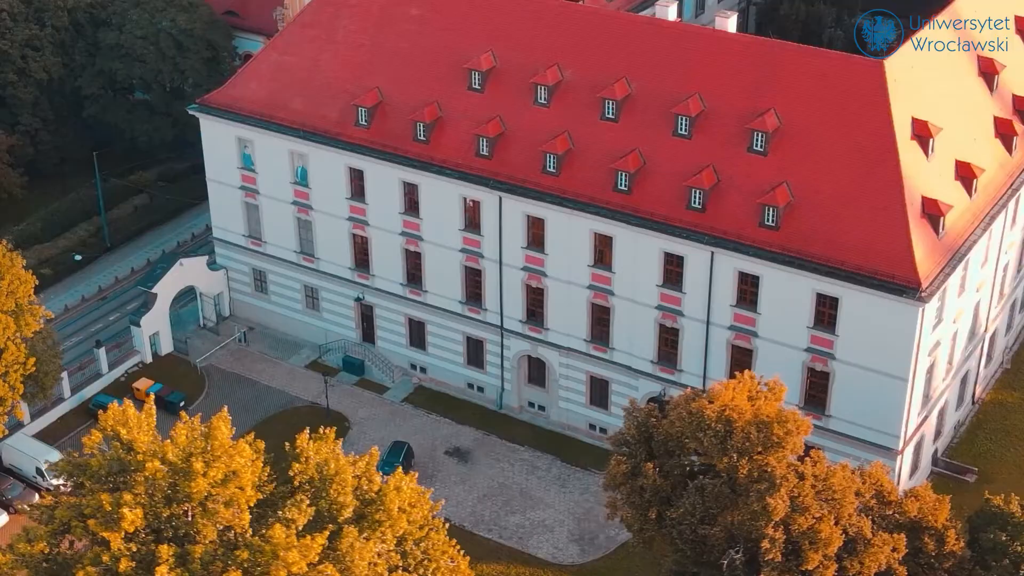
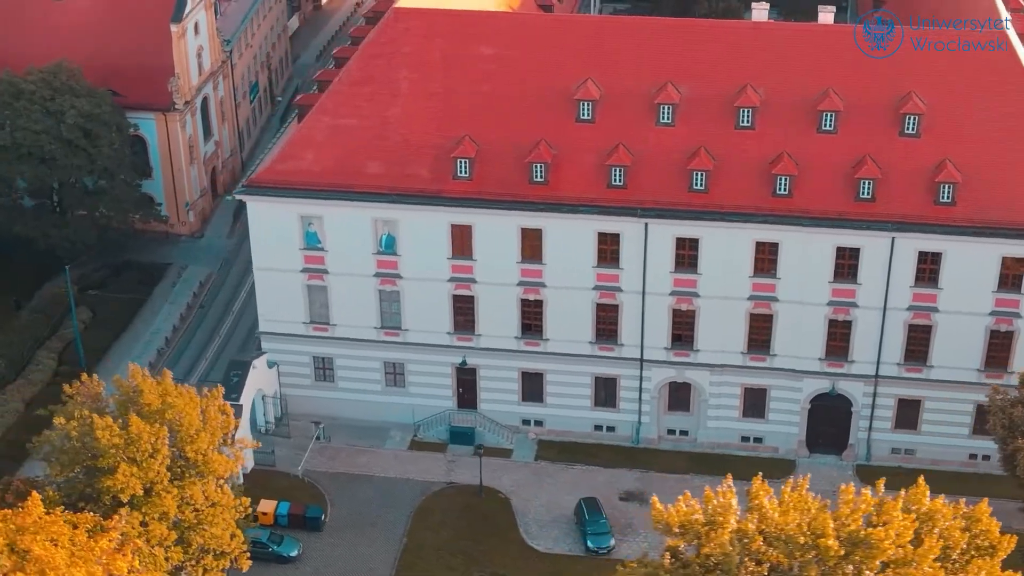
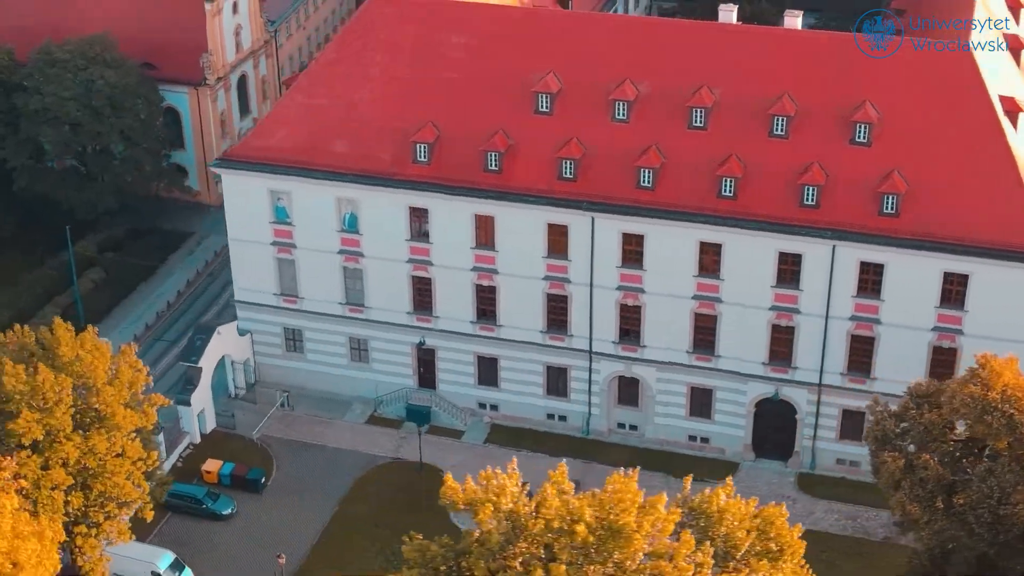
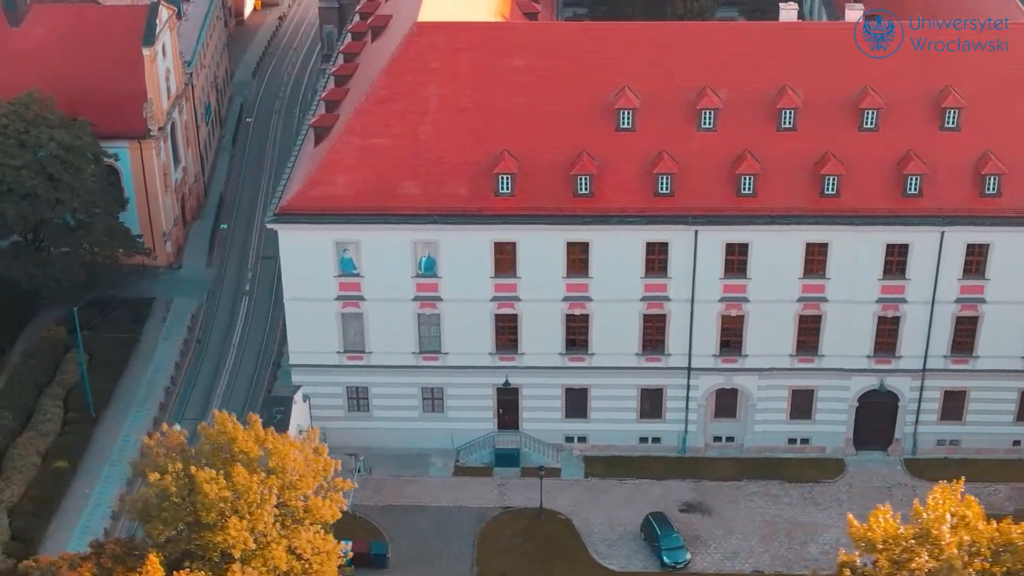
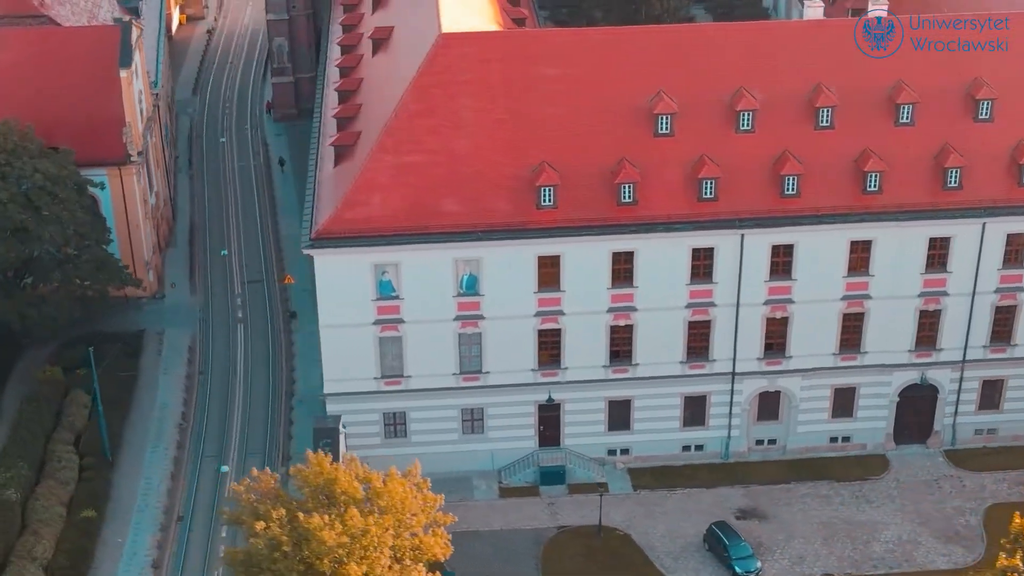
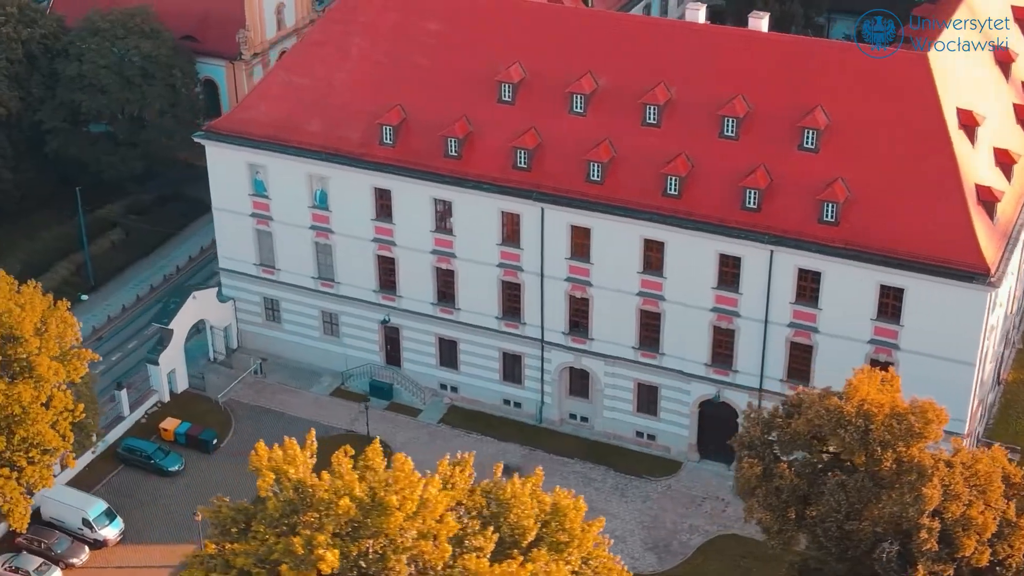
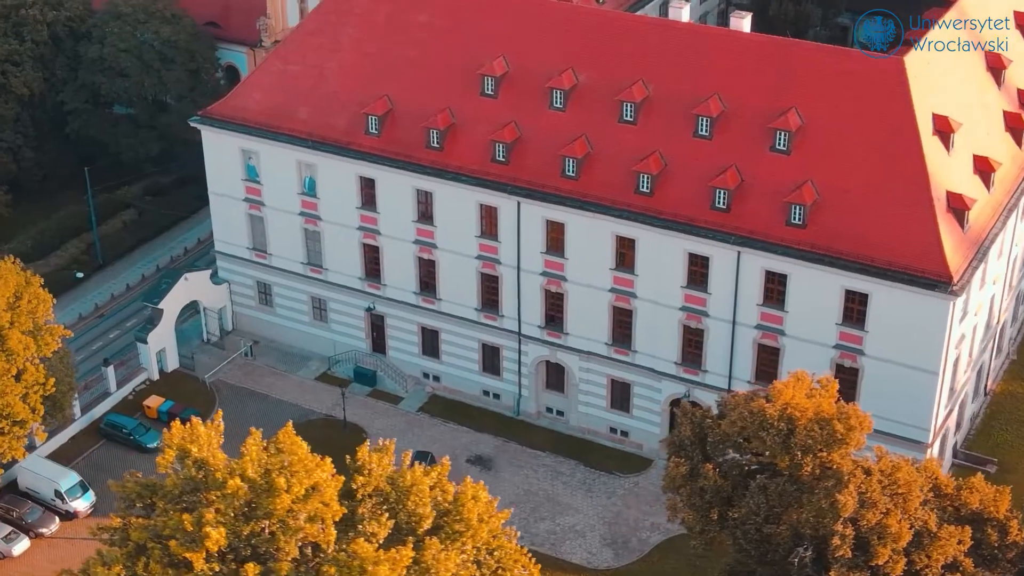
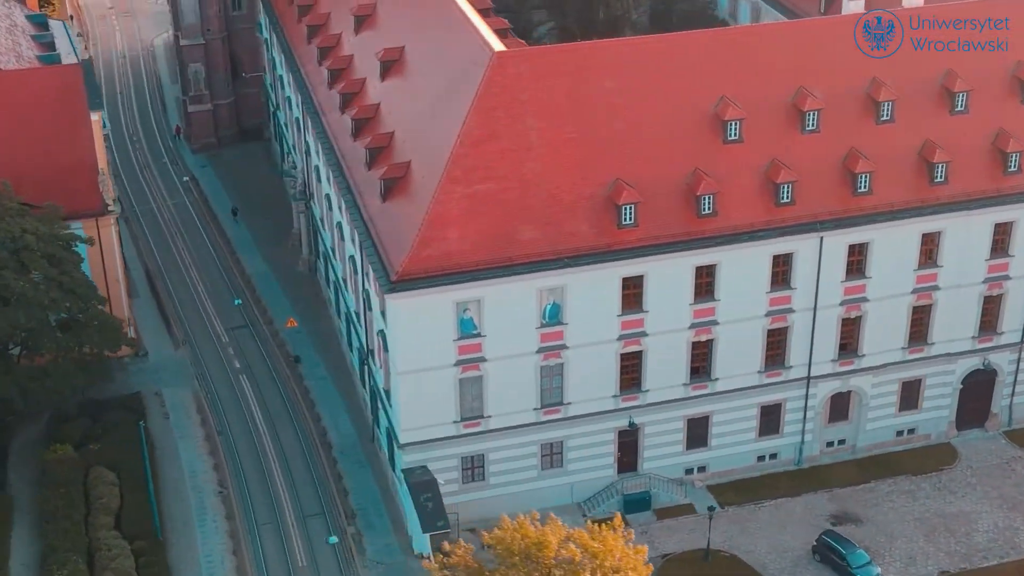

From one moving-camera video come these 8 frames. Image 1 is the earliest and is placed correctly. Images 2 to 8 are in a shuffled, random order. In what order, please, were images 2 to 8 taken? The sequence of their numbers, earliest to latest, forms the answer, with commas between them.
7, 6, 3, 2, 4, 5, 8
